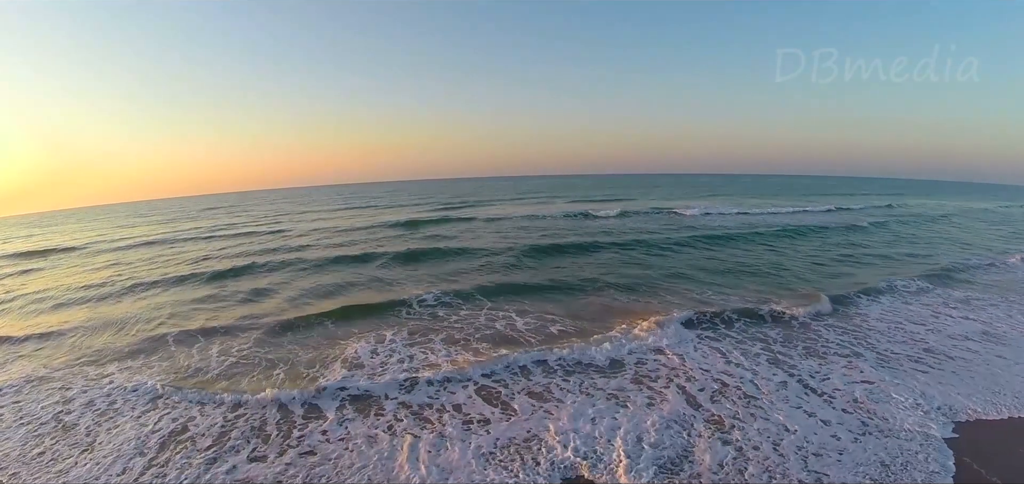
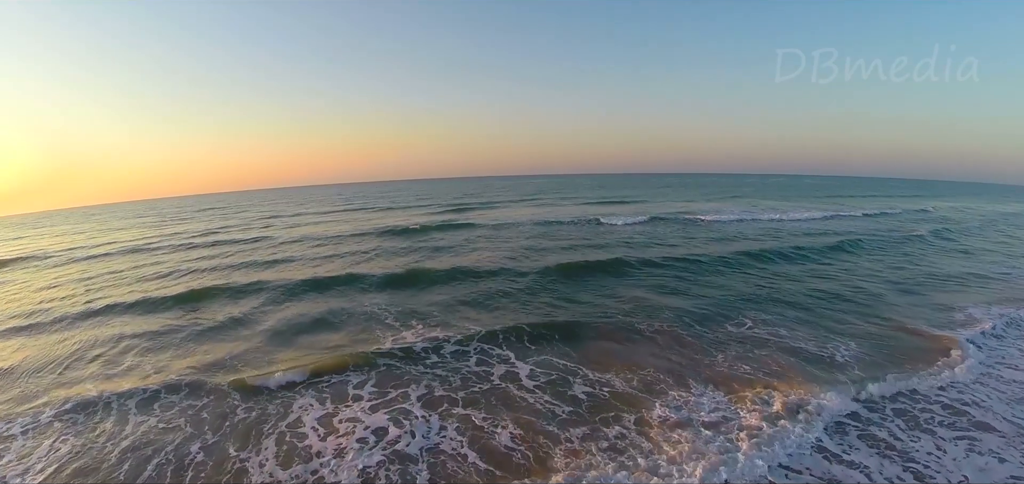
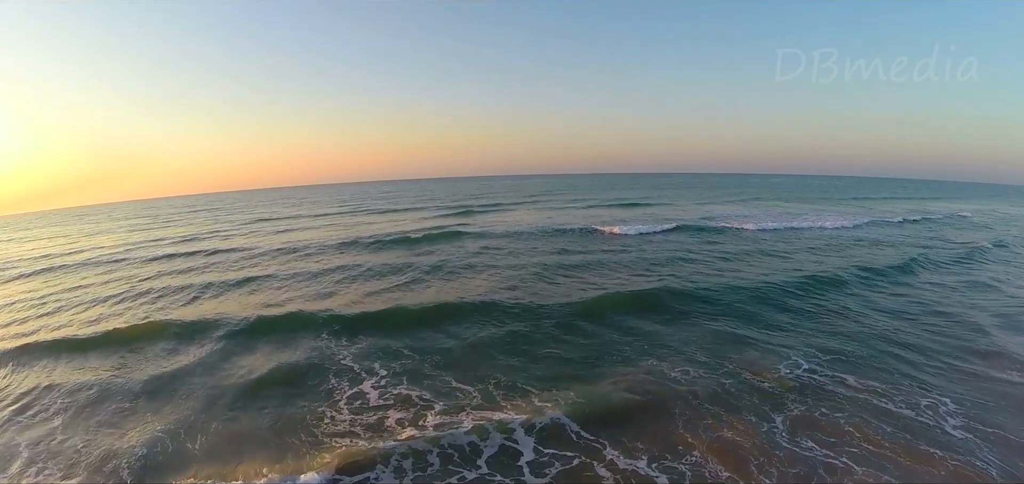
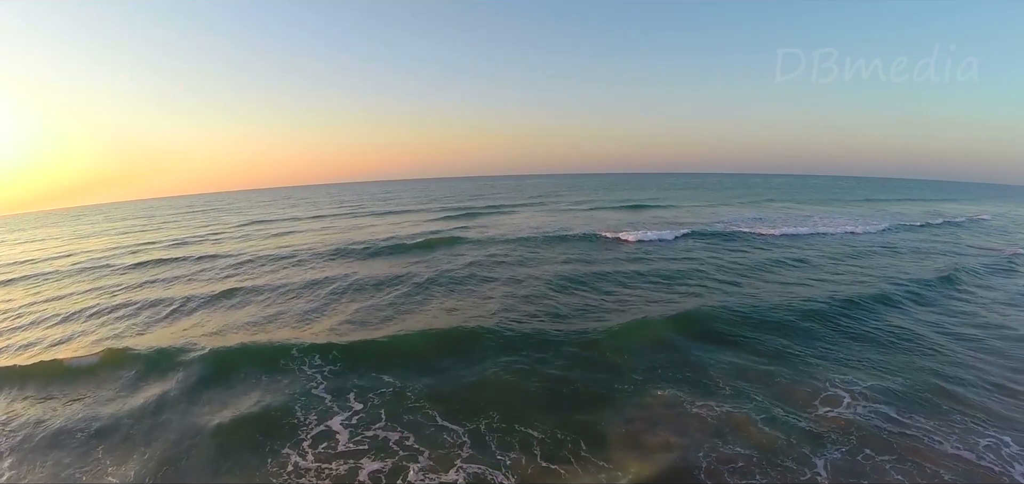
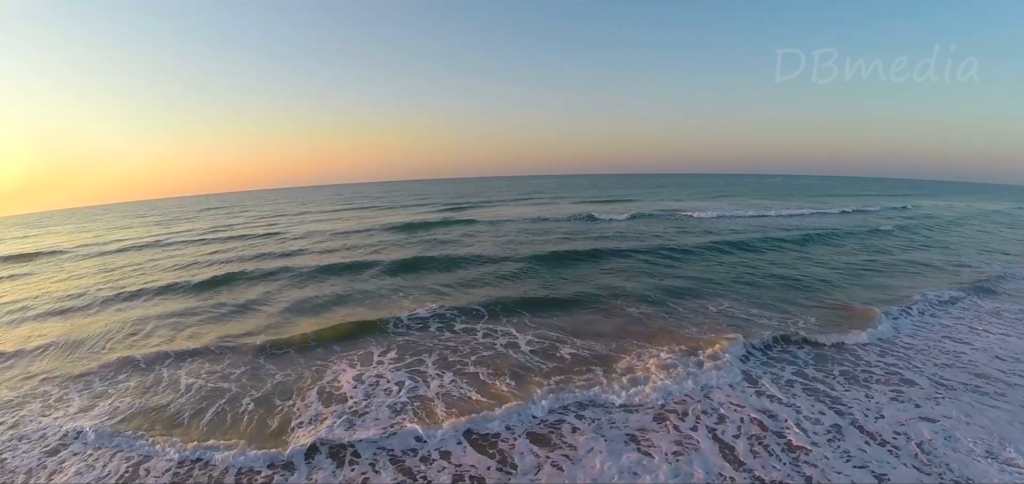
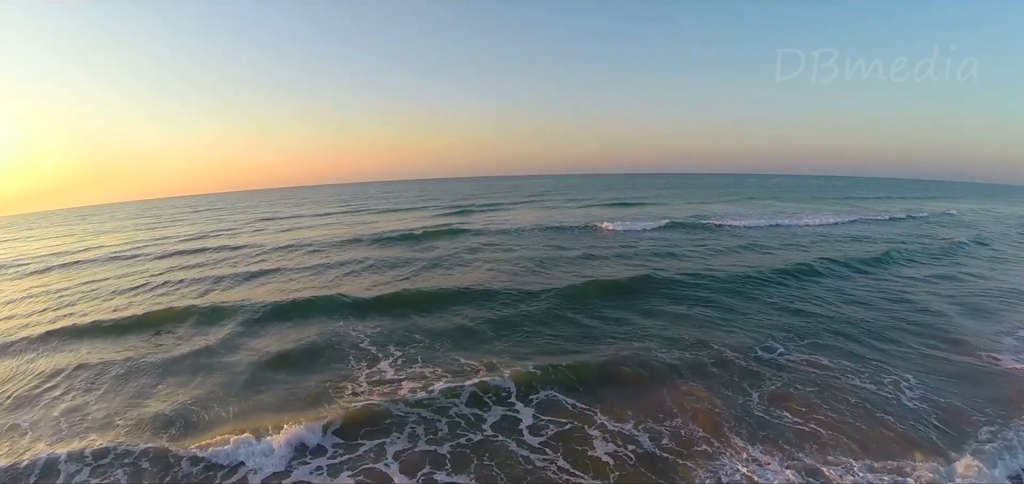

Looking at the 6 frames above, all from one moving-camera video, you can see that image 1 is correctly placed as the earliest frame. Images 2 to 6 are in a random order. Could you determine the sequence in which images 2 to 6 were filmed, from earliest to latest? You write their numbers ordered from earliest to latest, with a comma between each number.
5, 2, 6, 3, 4
